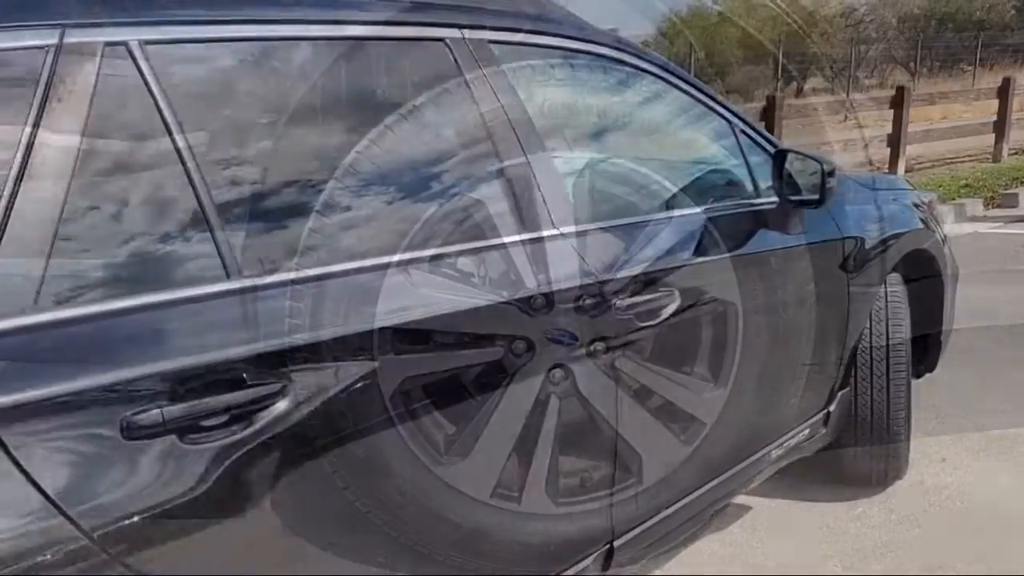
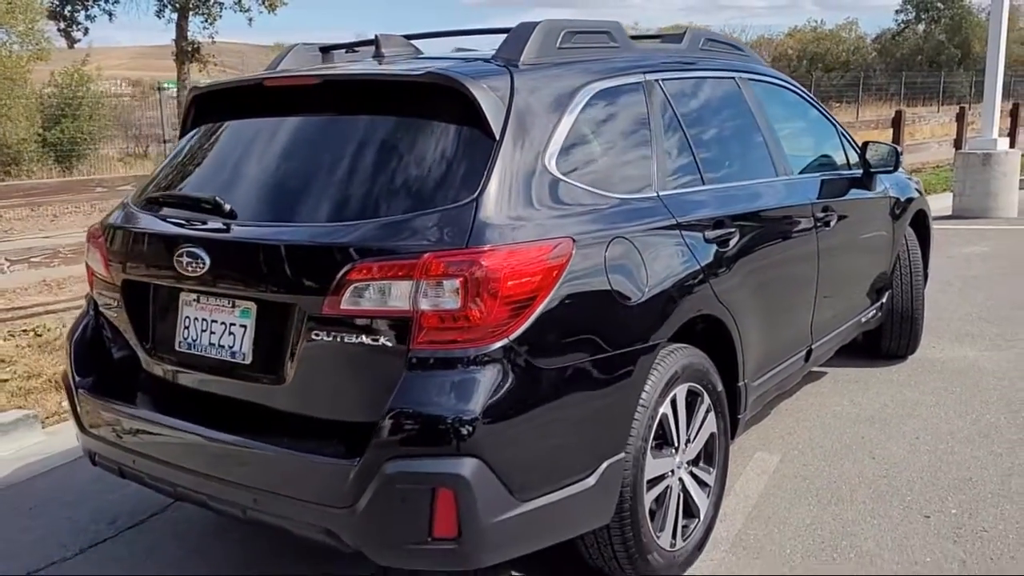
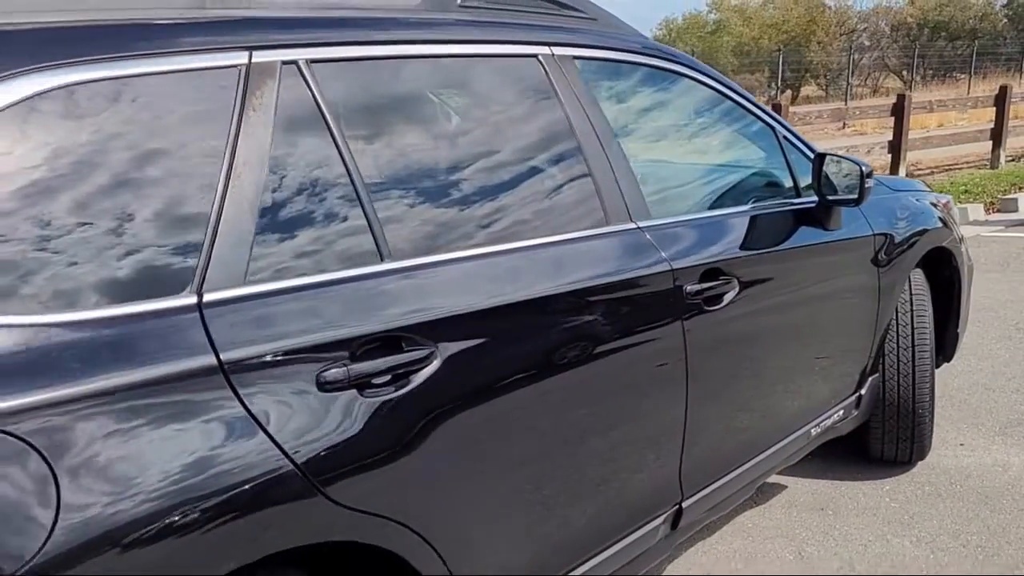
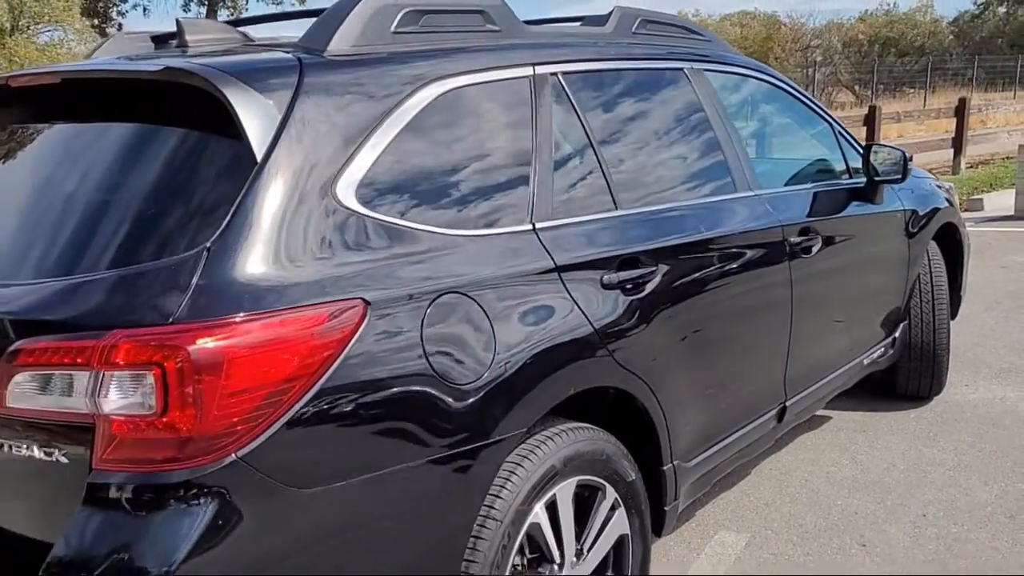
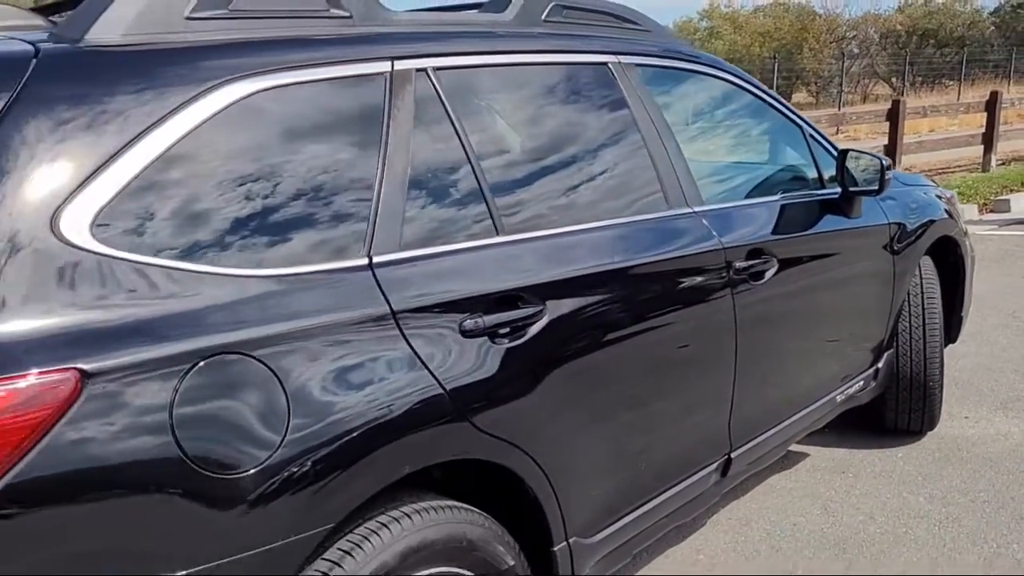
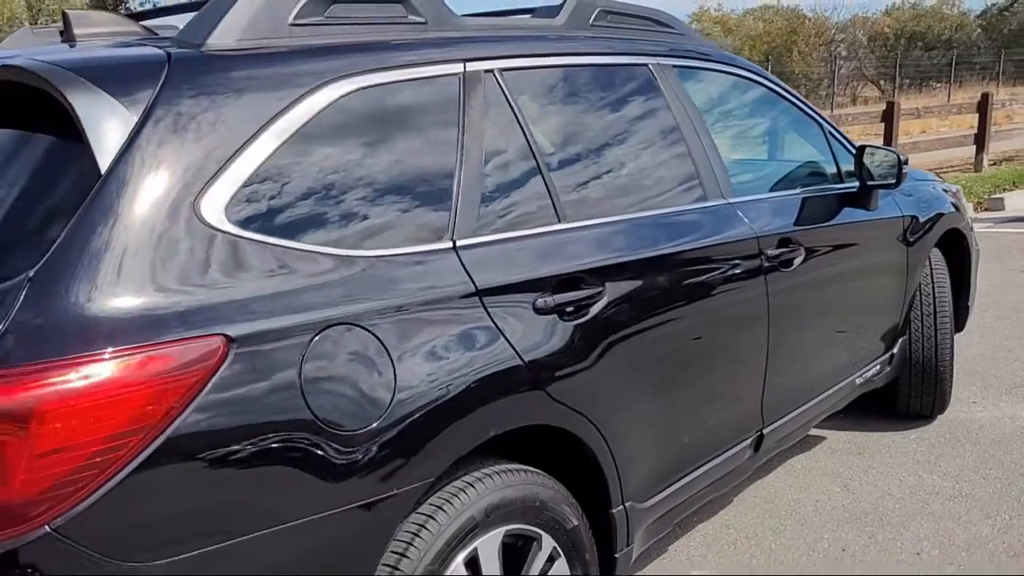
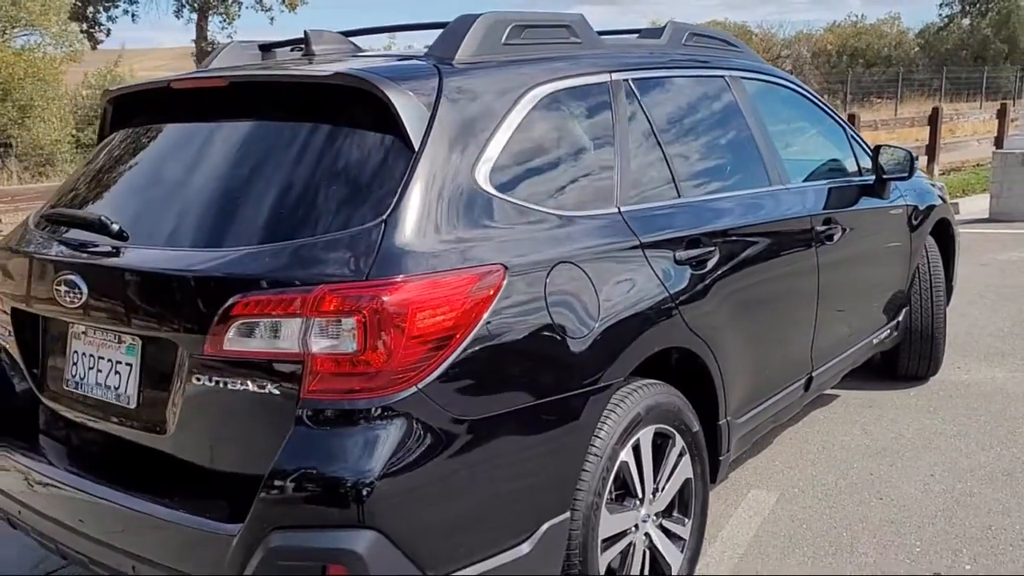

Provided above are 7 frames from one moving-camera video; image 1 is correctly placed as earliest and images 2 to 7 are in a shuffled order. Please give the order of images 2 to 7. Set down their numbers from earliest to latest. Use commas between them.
3, 5, 6, 4, 7, 2
